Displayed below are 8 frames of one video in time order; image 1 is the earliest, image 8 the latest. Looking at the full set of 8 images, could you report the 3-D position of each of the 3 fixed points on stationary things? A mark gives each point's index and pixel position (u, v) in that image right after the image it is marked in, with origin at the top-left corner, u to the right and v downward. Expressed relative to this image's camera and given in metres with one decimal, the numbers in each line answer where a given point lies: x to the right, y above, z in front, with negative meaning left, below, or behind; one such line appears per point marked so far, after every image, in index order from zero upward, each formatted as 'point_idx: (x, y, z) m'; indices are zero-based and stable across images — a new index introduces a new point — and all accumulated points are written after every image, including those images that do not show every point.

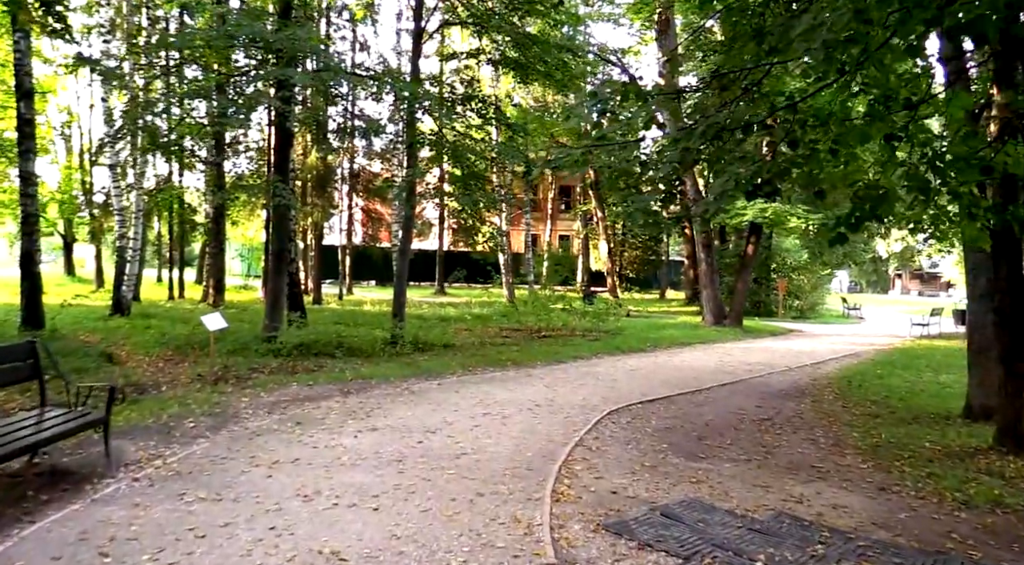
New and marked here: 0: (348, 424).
0: (-1.7, -1.4, +7.2) m
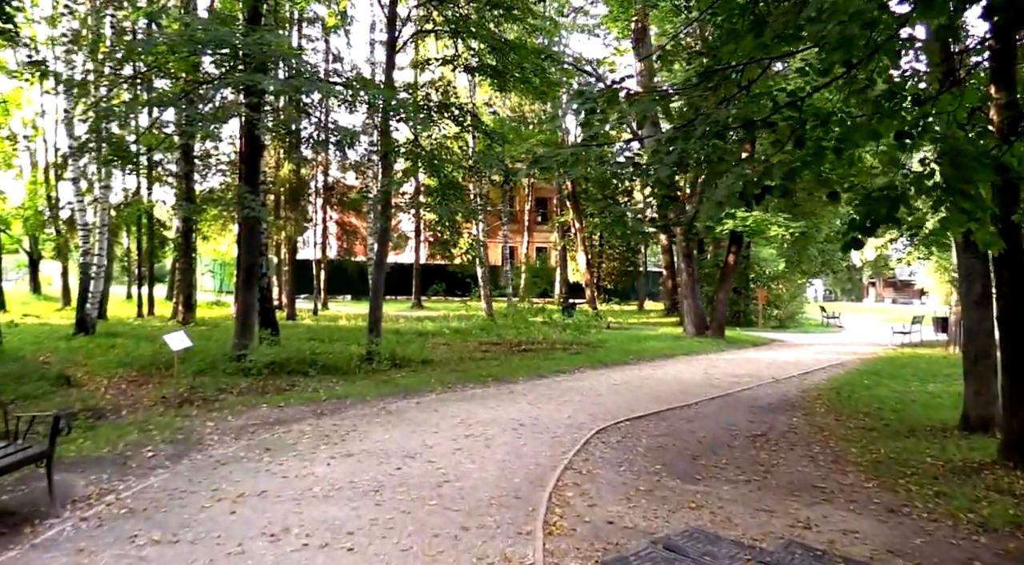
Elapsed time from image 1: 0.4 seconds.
0: (-1.8, -1.6, +6.7) m
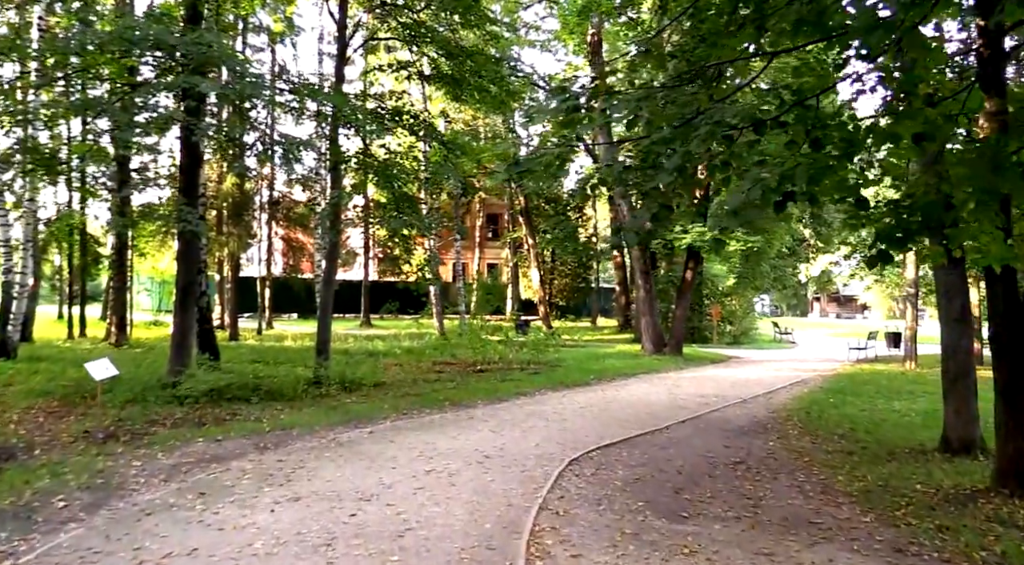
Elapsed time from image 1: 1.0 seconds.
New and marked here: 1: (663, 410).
0: (-2.1, -1.8, +5.9) m
1: (+2.3, -2.0, +10.8) m
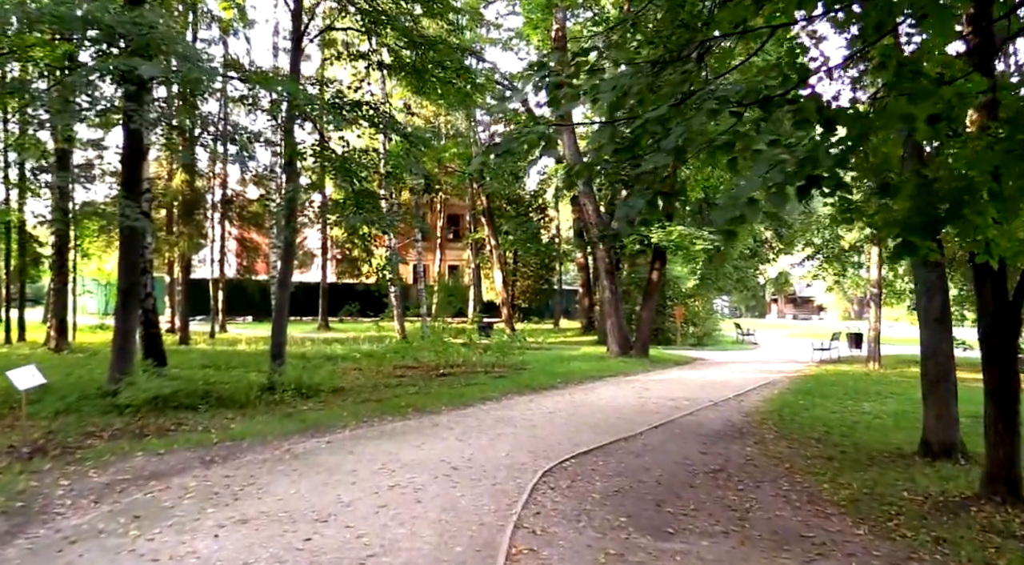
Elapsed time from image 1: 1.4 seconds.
0: (-2.3, -1.8, +5.3) m
1: (+1.8, -2.0, +10.5) m
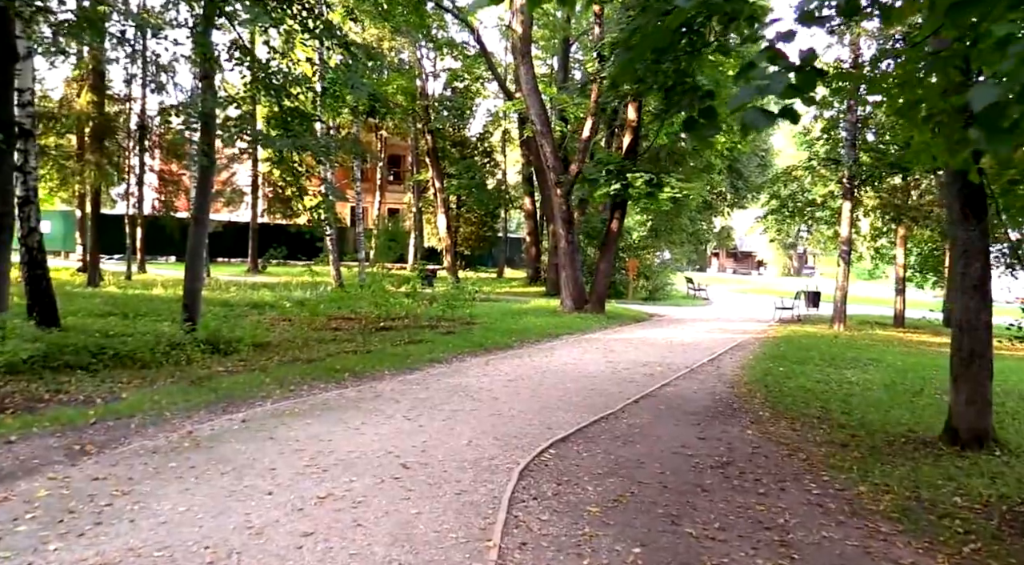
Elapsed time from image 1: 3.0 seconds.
0: (-2.4, -1.4, +3.7) m
1: (+1.2, -1.3, +9.2) m
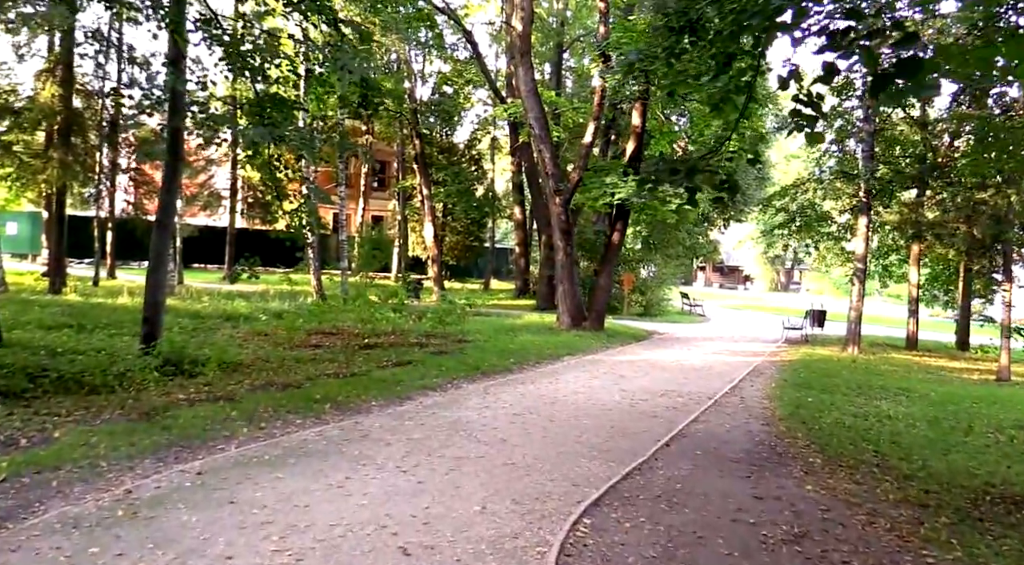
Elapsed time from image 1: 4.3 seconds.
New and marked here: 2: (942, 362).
0: (-2.2, -1.5, +2.4) m
1: (+1.3, -1.6, +8.0) m
2: (+9.8, -1.8, +16.0) m
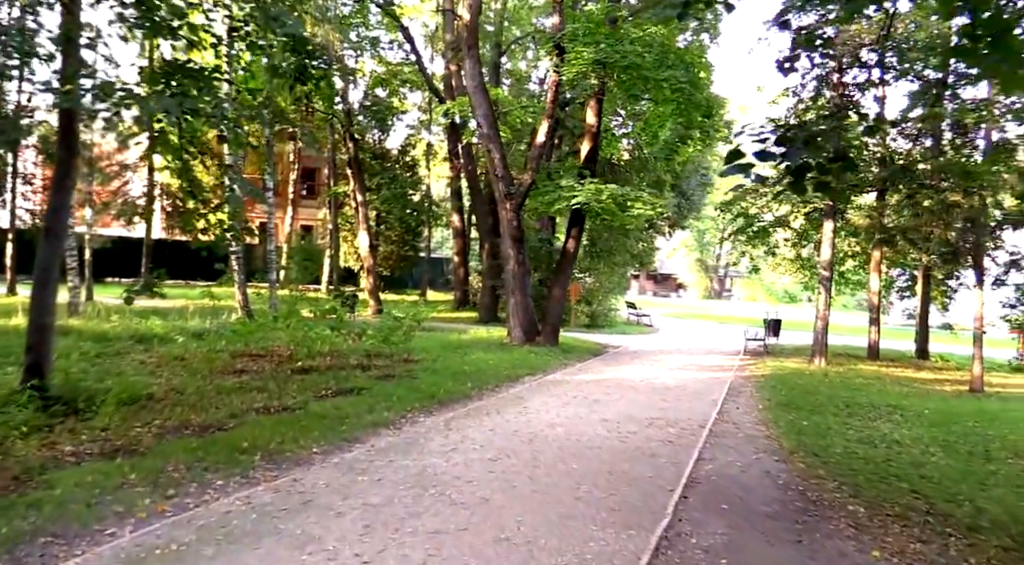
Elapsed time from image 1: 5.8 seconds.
0: (-1.9, -1.6, +0.8) m
1: (+1.1, -1.7, +6.7) m
2: (+8.7, -2.0, +15.4) m
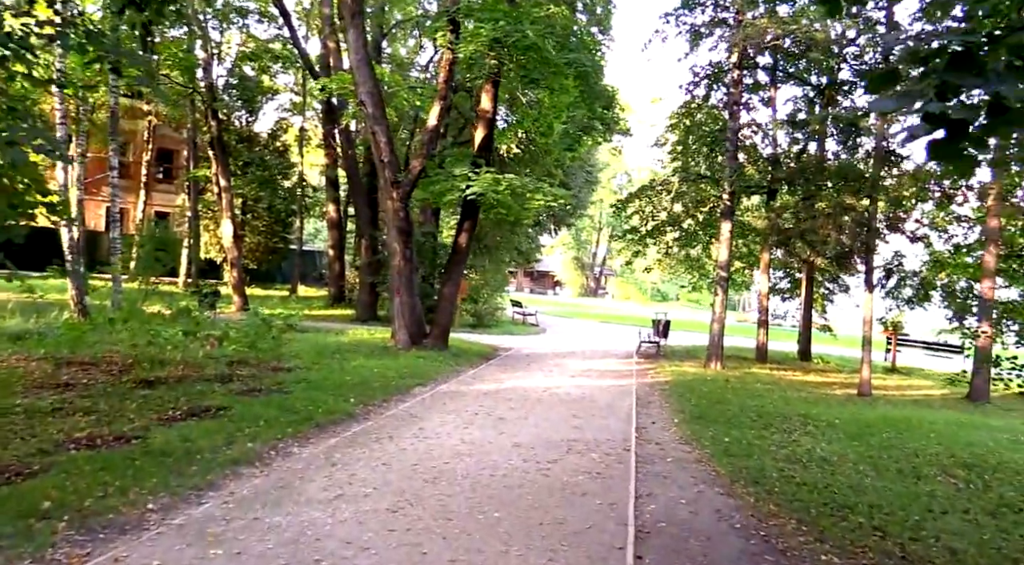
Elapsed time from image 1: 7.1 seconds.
0: (-1.5, -1.7, -0.8) m
1: (+0.4, -1.8, +5.5) m
2: (+6.3, -2.0, +15.4) m
